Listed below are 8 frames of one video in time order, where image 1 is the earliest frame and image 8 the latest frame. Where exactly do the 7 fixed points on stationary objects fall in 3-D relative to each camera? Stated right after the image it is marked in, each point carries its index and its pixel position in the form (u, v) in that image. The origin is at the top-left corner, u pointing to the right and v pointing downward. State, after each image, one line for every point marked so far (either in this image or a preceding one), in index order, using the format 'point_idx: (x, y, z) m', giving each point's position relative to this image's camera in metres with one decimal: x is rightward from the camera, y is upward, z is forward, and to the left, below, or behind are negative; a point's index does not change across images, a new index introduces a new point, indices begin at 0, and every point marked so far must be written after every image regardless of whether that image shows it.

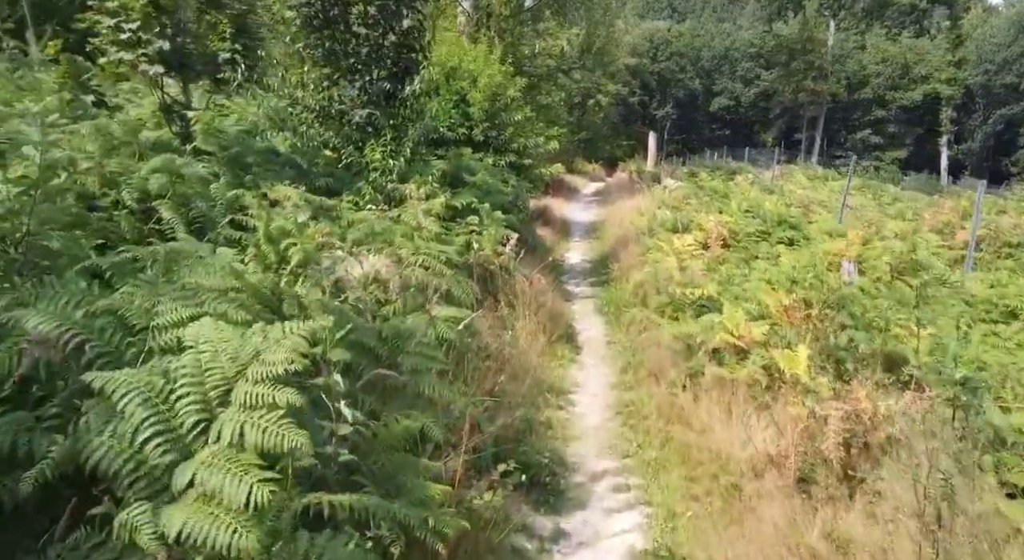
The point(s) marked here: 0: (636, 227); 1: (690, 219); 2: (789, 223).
0: (+2.3, +0.9, +14.1) m
1: (+3.1, +1.0, +13.1) m
2: (+4.9, +1.0, +13.4) m
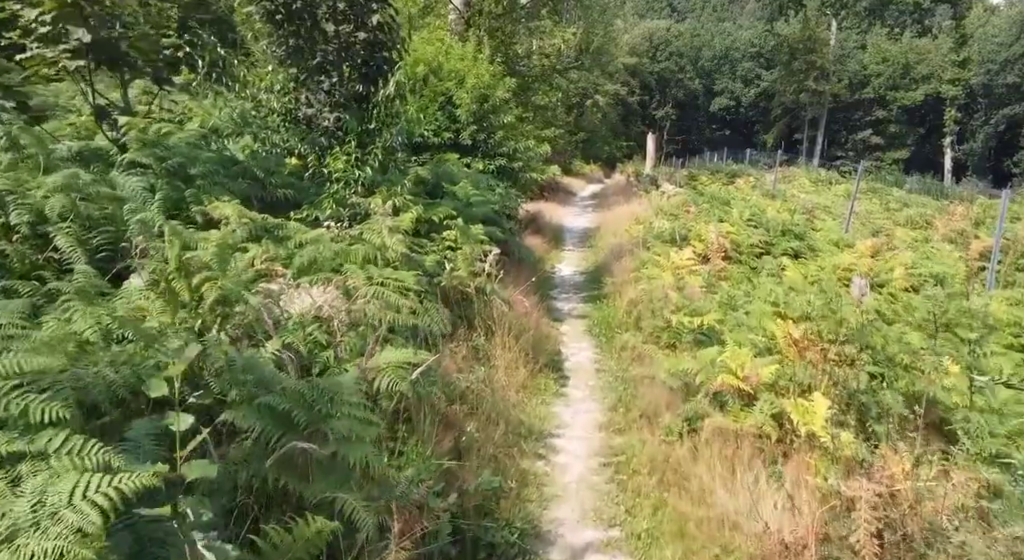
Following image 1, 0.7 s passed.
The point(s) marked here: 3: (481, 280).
0: (+2.1, +0.7, +13.3) m
1: (+2.9, +0.8, +12.3) m
2: (+4.7, +0.7, +12.6) m
3: (-0.3, 0.0, +7.2) m
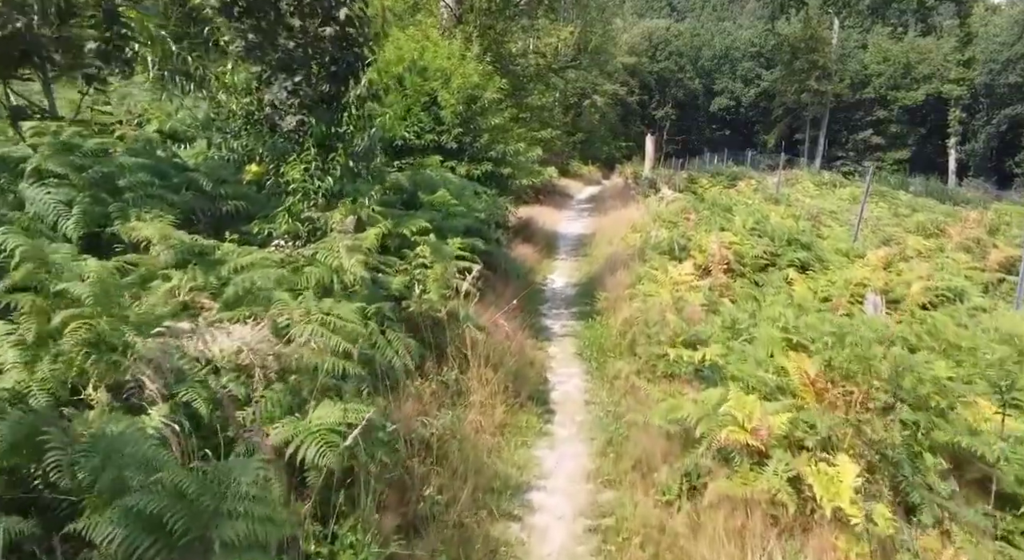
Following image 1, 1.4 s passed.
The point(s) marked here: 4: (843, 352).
0: (+1.9, +0.5, +12.6) m
1: (+2.7, +0.6, +11.5) m
2: (+4.5, +0.5, +11.8) m
3: (-0.5, -0.2, +6.4) m
4: (+2.5, -0.5, +5.8) m
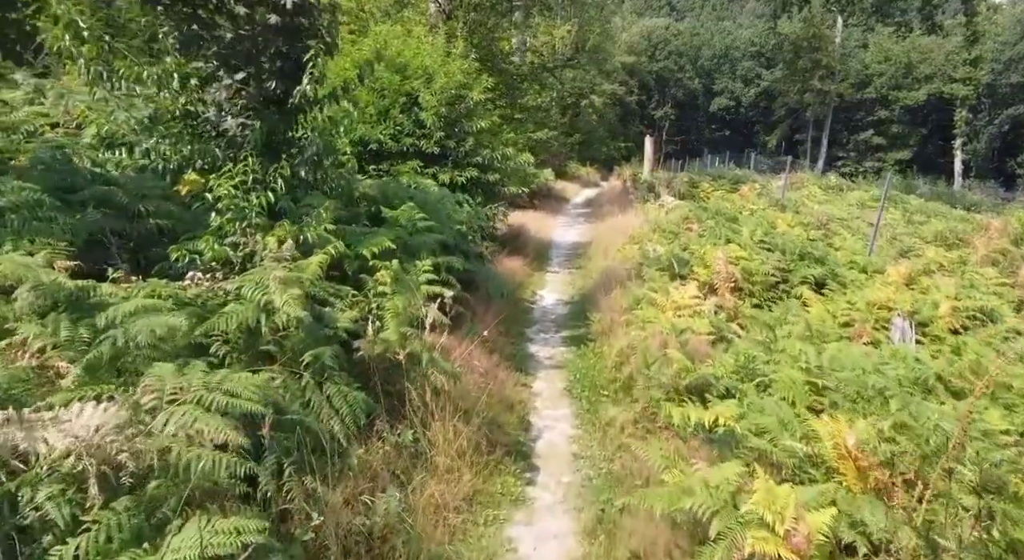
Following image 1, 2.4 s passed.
0: (+1.7, +0.3, +11.5) m
1: (+2.5, +0.4, +10.5) m
2: (+4.3, +0.3, +10.8) m
3: (-0.7, -0.5, +5.4) m
4: (+2.3, -0.8, +4.7) m
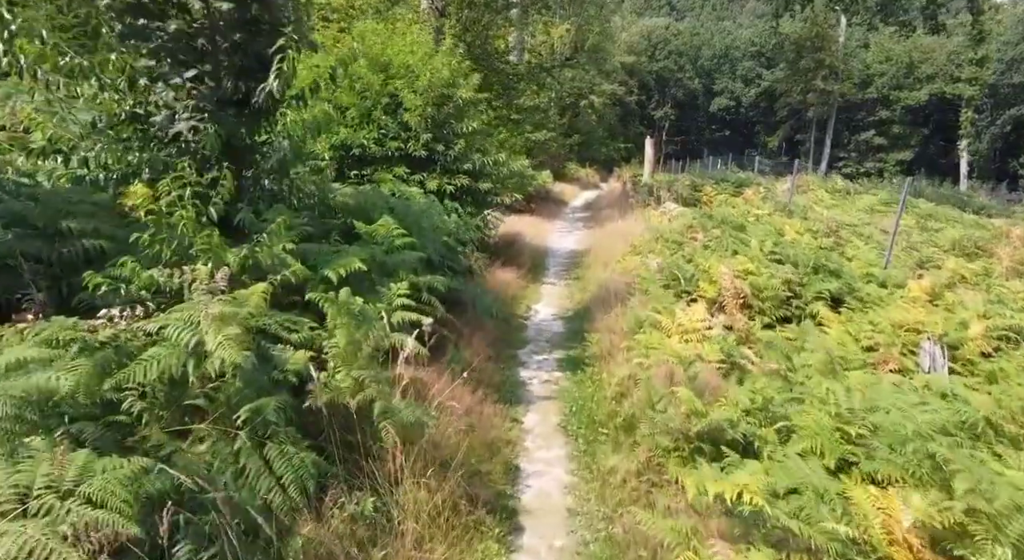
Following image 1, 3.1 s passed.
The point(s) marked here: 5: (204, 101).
0: (+1.6, +0.1, +10.8) m
1: (+2.4, +0.2, +9.7) m
2: (+4.2, +0.1, +10.0) m
3: (-0.8, -0.7, +4.6) m
4: (+2.2, -1.0, +4.0) m
5: (-2.4, +1.4, +5.8) m
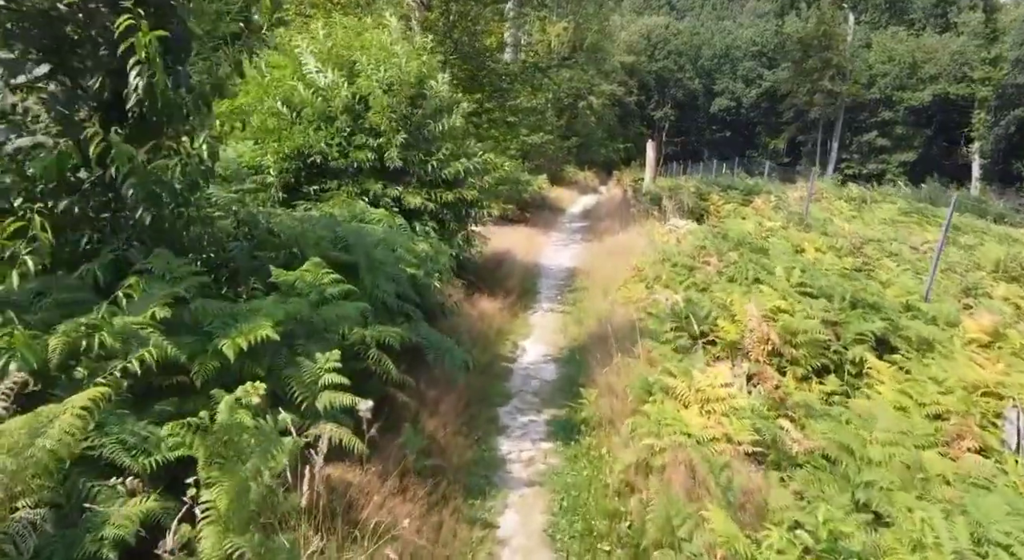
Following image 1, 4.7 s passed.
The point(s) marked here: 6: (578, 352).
0: (+1.4, -0.3, +9.2) m
1: (+2.2, -0.2, +8.2) m
2: (+4.0, -0.3, +8.5) m
3: (-1.0, -1.1, +3.1) m
4: (+2.1, -1.4, +2.4) m
5: (-2.5, +1.0, +4.2) m
6: (+0.8, -0.8, +8.5) m
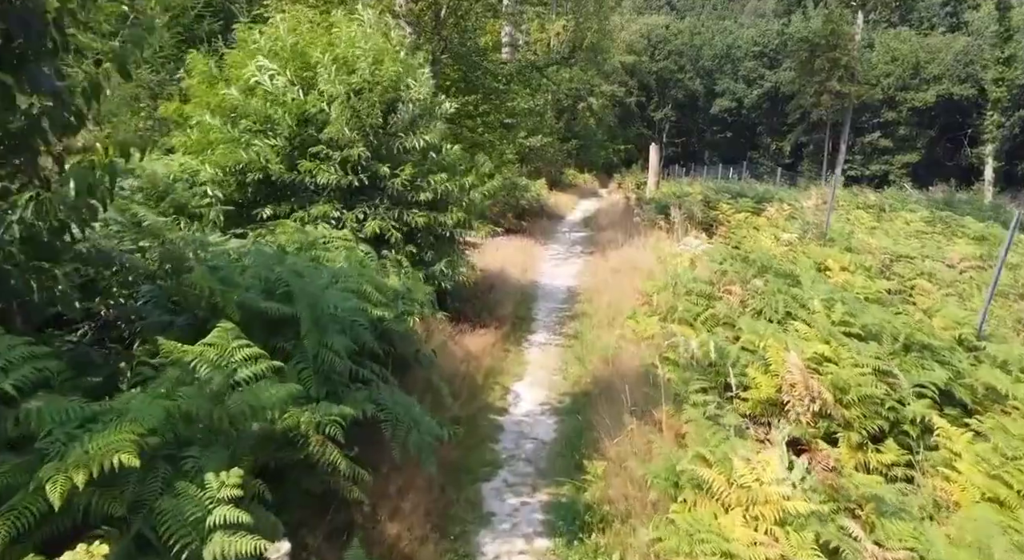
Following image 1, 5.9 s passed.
0: (+1.4, -0.7, +7.9) m
1: (+2.1, -0.6, +6.8) m
2: (+3.9, -0.7, +7.1) m
3: (-1.1, -1.4, +1.7) m
4: (+2.0, -1.8, +1.1) m
5: (-2.6, +0.6, +2.9) m
6: (+0.7, -1.2, +7.1) m
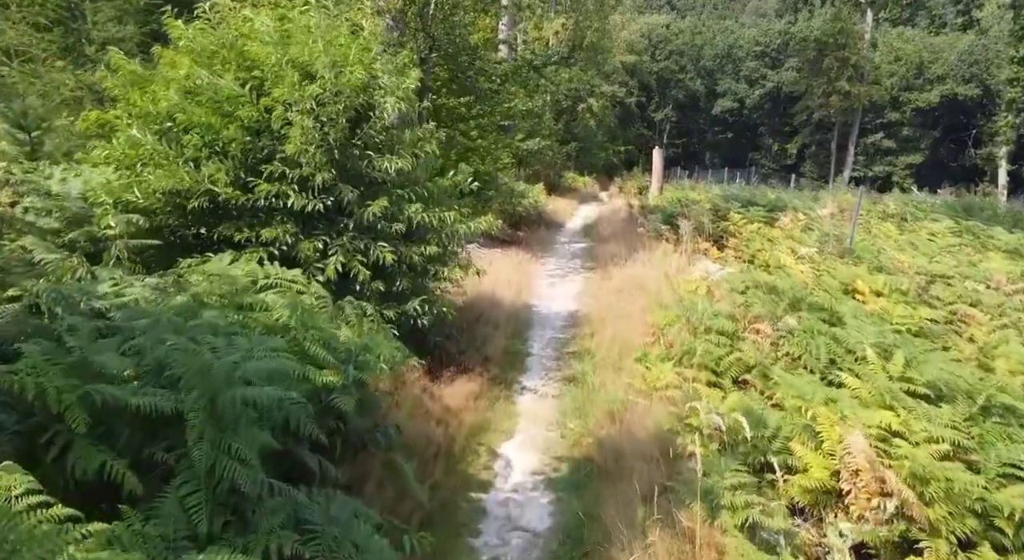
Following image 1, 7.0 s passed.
0: (+1.2, -1.1, +6.5) m
1: (+2.0, -1.0, +5.5) m
2: (+3.8, -1.0, +5.8) m
3: (-1.2, -1.8, +0.4) m
4: (+1.9, -2.1, -0.3) m
5: (-2.7, +0.2, +1.5) m
6: (+0.6, -1.5, +5.8) m
